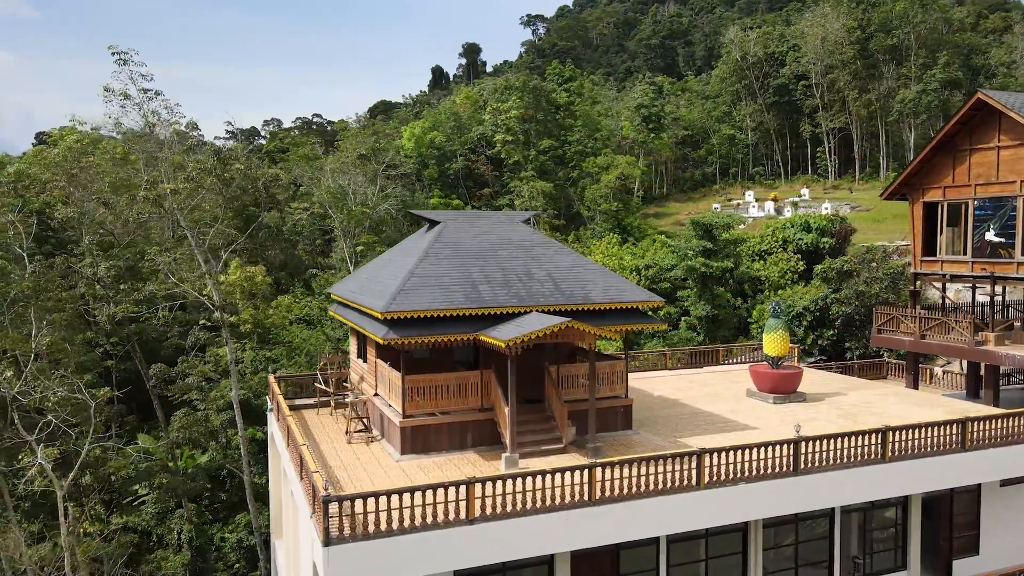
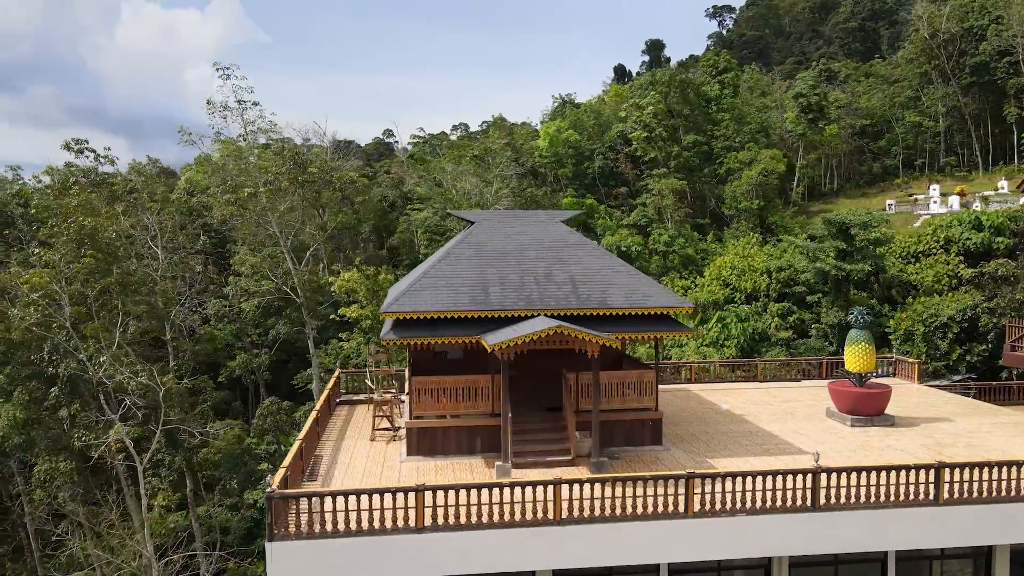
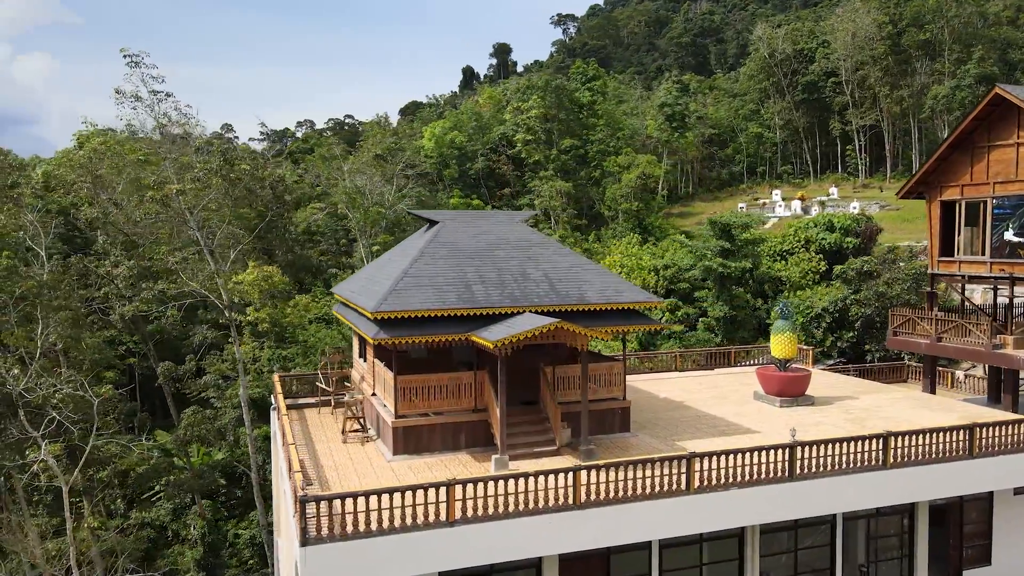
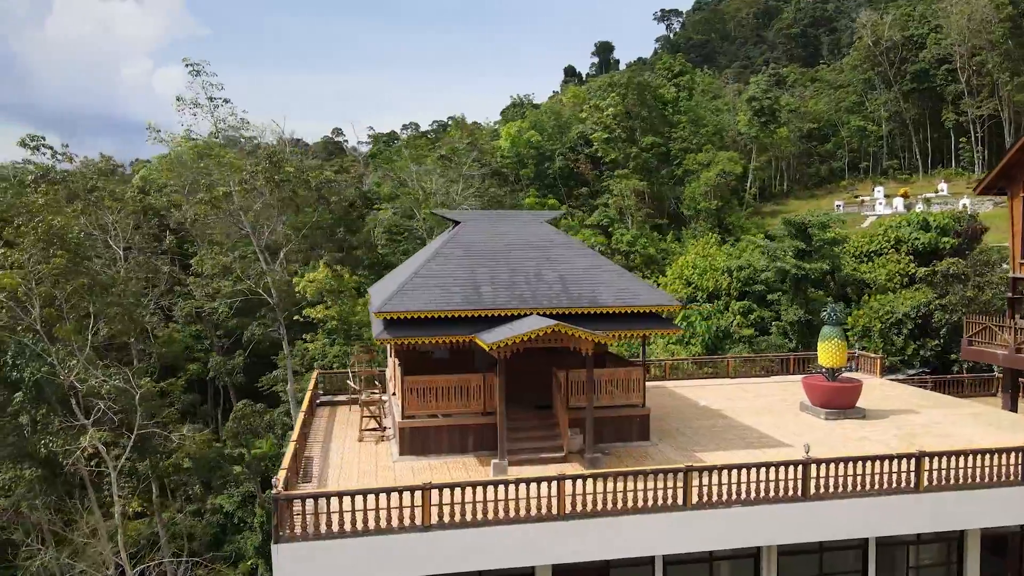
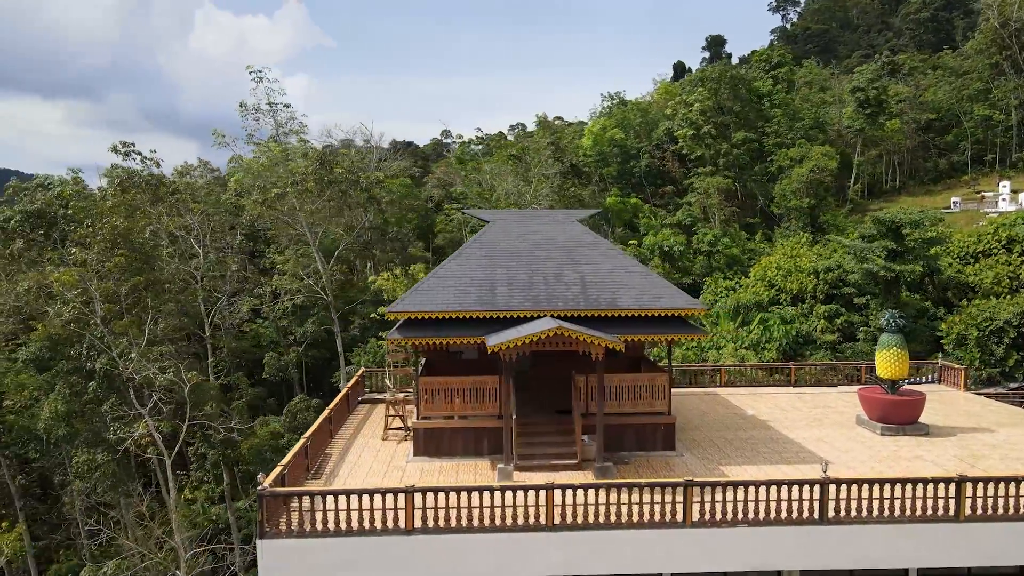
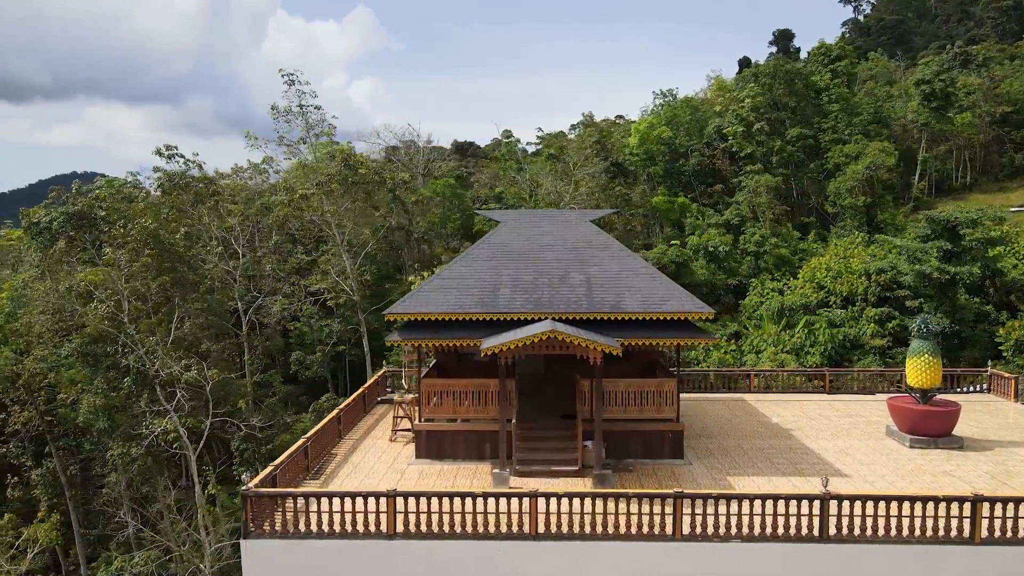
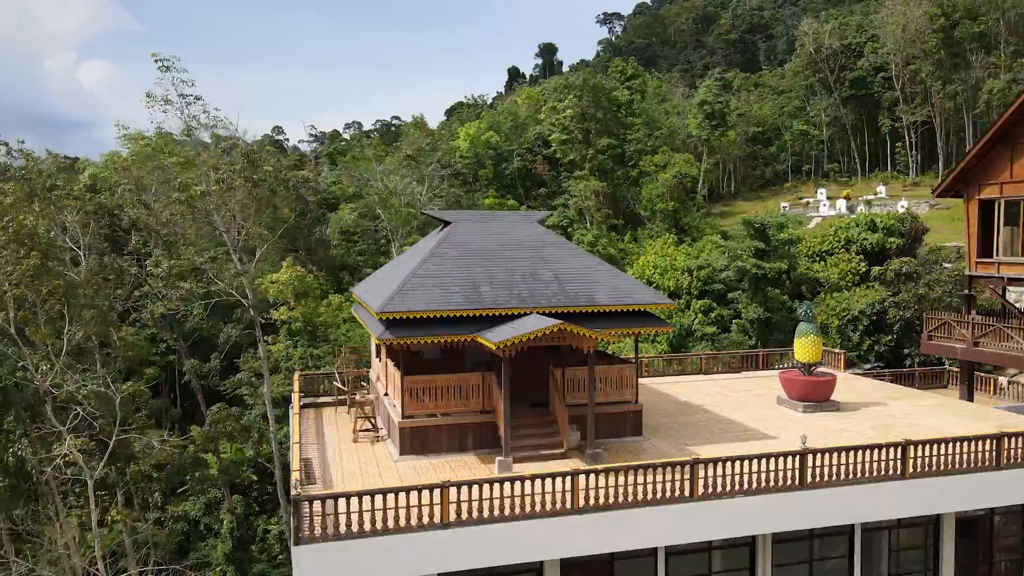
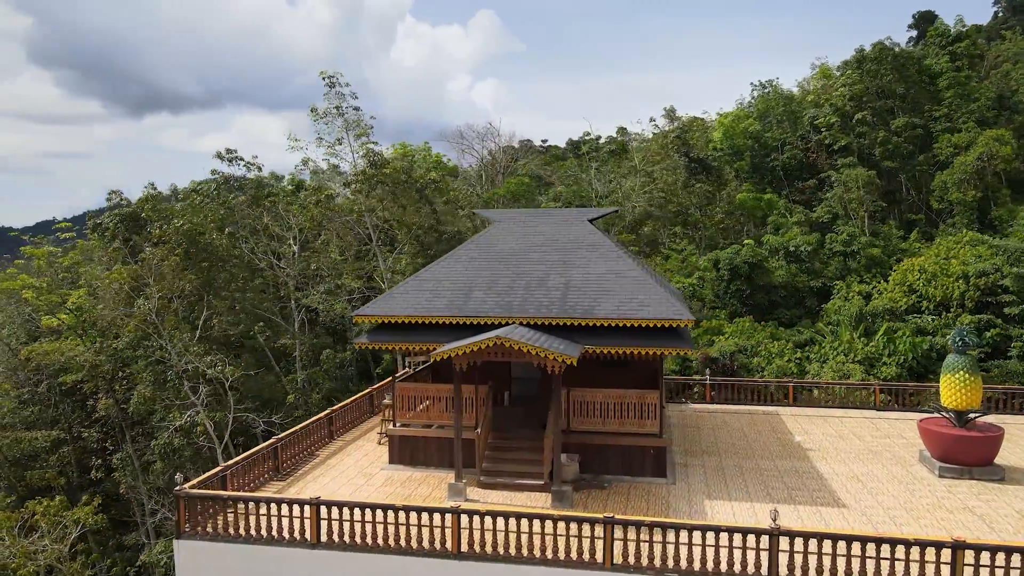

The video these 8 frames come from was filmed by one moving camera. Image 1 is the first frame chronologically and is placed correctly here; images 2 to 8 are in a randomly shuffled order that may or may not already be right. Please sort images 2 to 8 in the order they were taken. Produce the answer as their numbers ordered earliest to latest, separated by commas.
3, 7, 4, 2, 5, 6, 8
